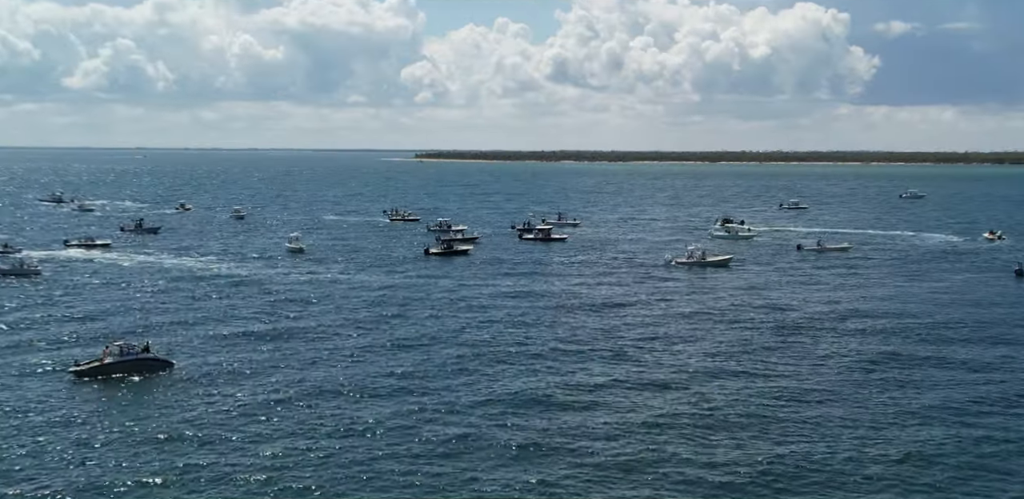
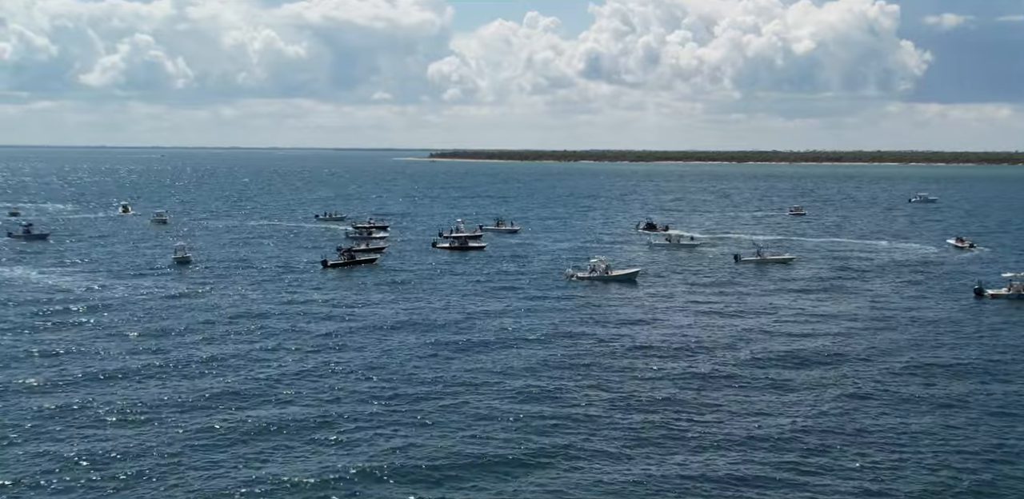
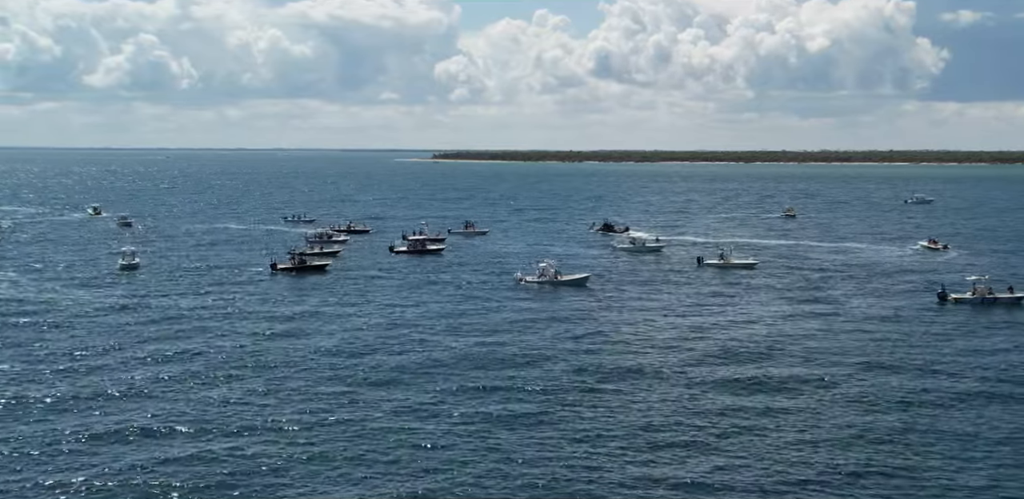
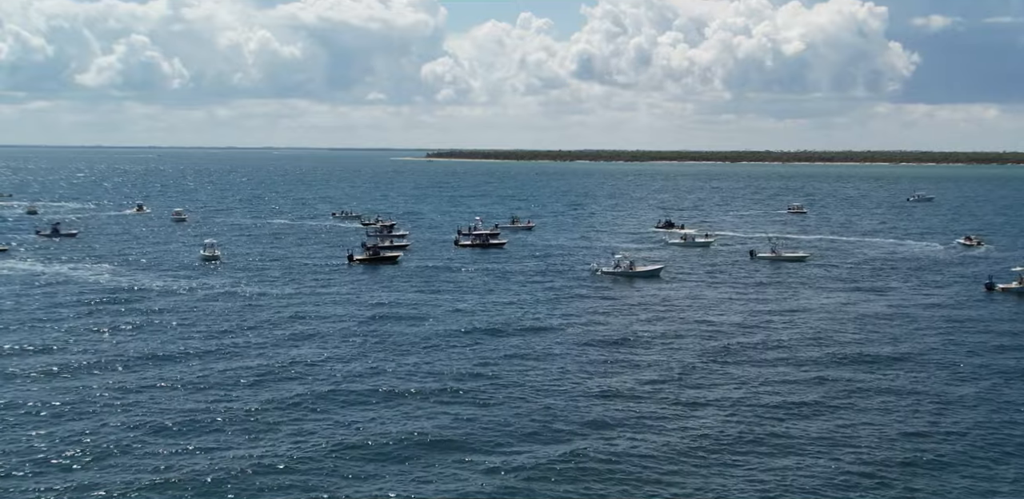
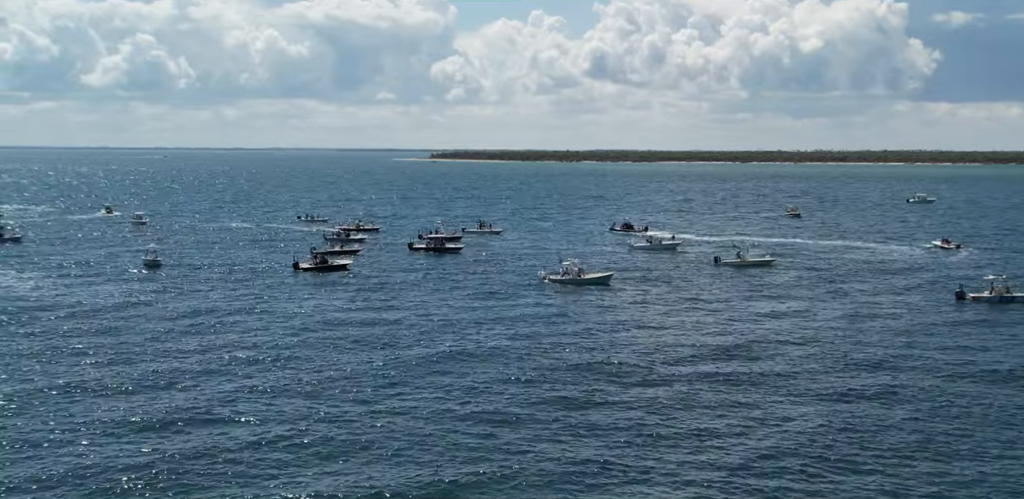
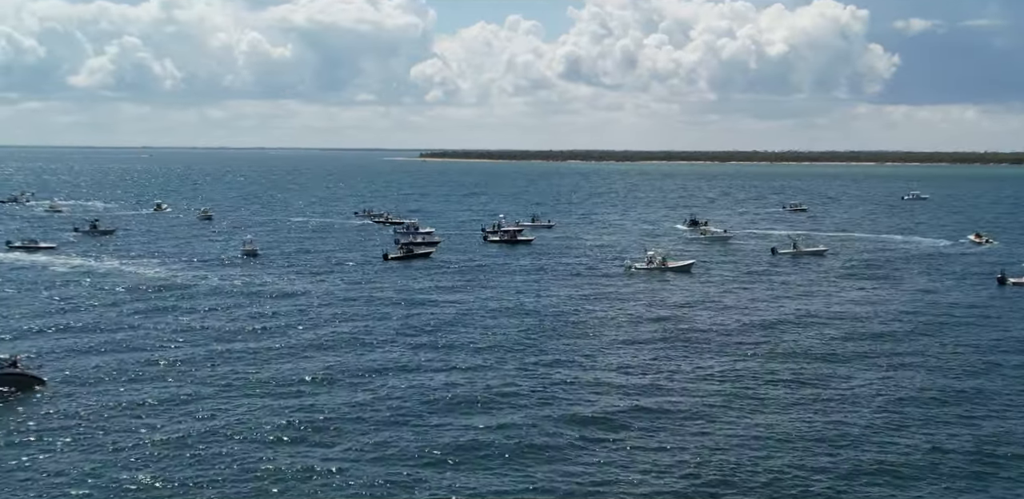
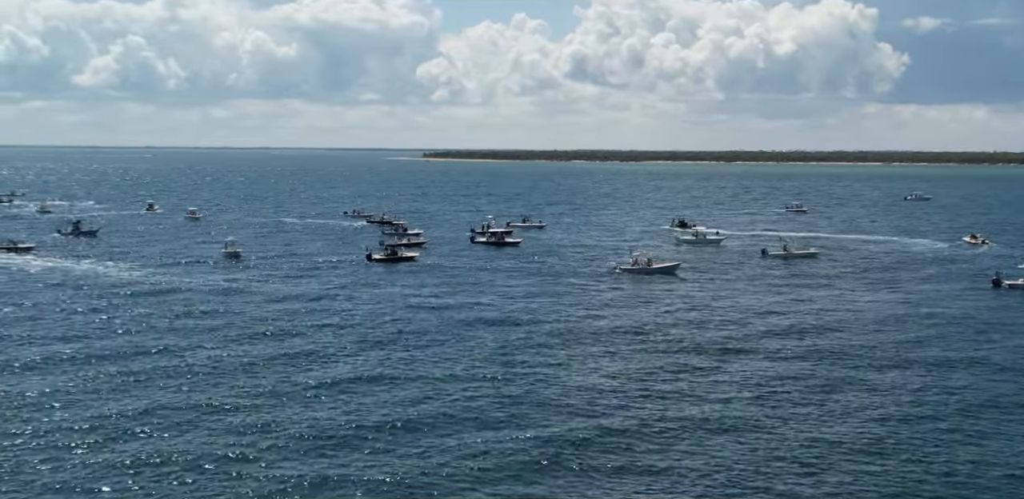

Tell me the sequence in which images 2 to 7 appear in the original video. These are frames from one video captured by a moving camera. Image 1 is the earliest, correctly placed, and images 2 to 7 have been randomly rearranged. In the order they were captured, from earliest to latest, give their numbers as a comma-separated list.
6, 7, 4, 2, 5, 3
